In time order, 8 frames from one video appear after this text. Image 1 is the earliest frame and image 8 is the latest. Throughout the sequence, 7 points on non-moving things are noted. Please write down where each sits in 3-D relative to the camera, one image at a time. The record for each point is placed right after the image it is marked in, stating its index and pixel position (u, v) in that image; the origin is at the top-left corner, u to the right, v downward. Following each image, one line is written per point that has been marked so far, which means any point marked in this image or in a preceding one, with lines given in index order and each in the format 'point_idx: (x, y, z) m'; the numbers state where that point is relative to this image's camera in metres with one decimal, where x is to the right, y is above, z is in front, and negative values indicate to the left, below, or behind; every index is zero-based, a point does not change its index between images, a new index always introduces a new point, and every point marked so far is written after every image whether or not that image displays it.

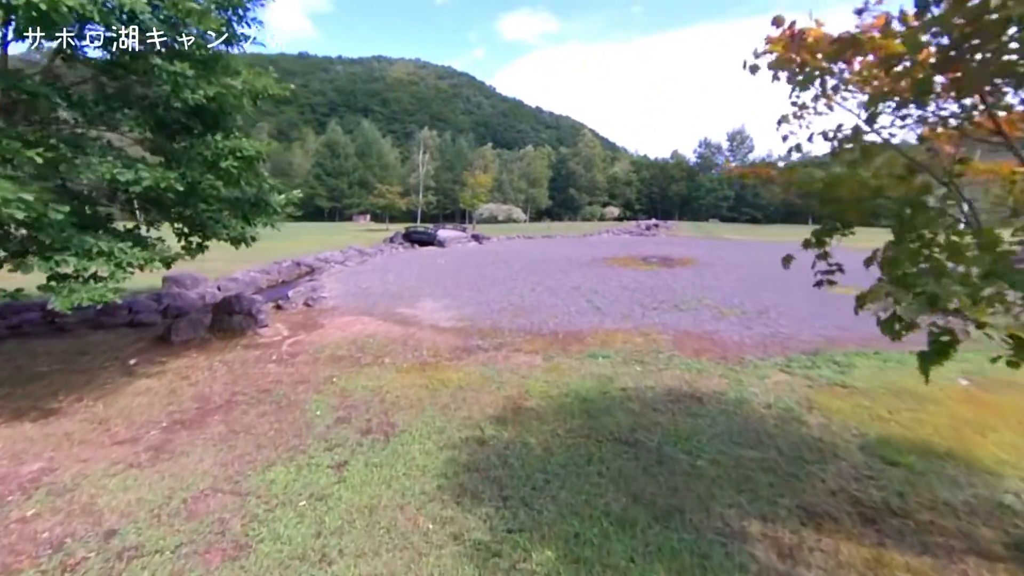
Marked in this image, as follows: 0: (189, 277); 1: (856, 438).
0: (-8.5, +0.3, +13.6) m
1: (+3.1, -1.4, +4.7) m
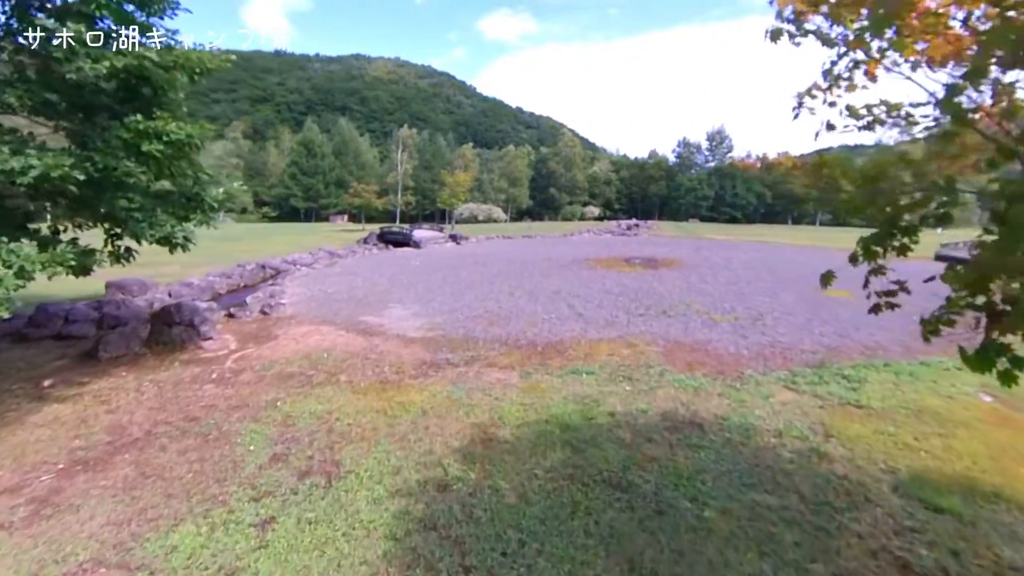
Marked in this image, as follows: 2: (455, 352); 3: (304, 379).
0: (-9.1, +0.2, +12.5) m
1: (+2.9, -1.4, +4.0) m
2: (-0.8, -0.9, +7.3) m
3: (-2.7, -1.2, +6.6) m
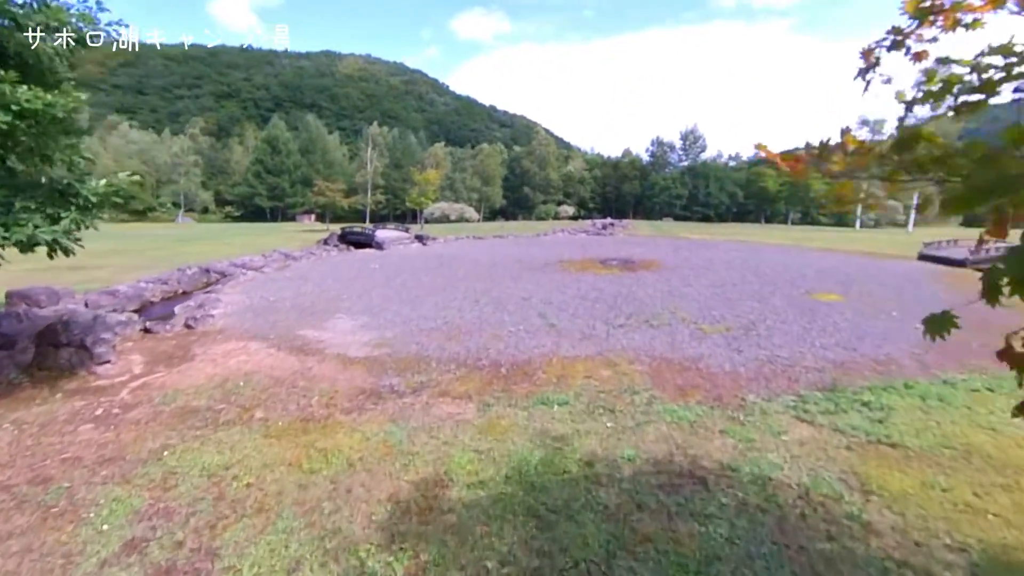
0: (-9.8, 0.0, +10.9) m
1: (+2.6, -1.6, +3.0) m
2: (-1.3, -1.0, +6.1) m
3: (-3.1, -1.3, +5.3) m
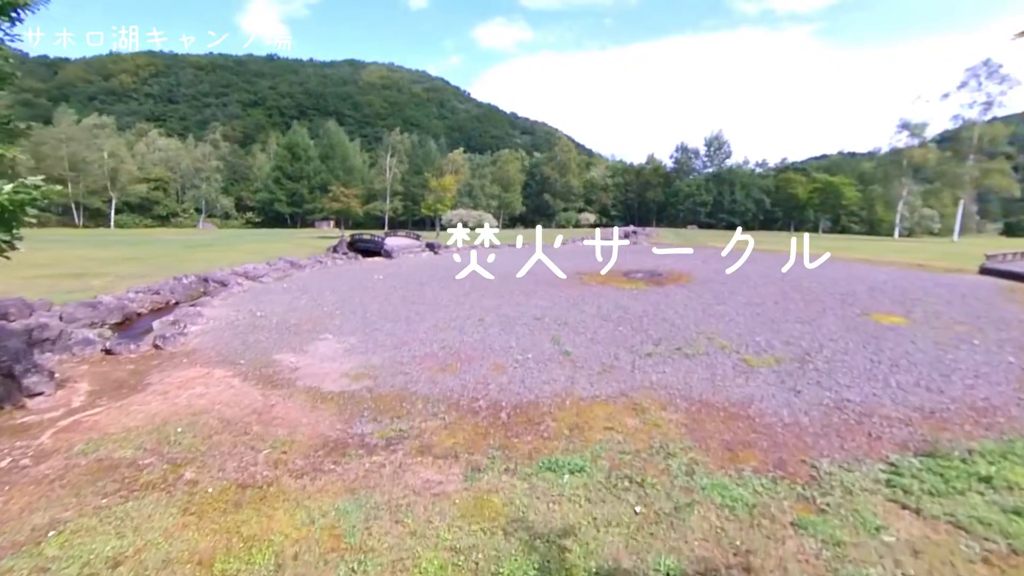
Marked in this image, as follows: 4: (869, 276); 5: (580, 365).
0: (-9.6, -0.3, +10.1) m
1: (+2.5, -1.8, +1.7) m
2: (-1.3, -1.3, +5.0) m
3: (-3.1, -1.5, +4.2) m
4: (+9.1, +0.3, +13.1) m
5: (+0.8, -0.9, +6.3) m
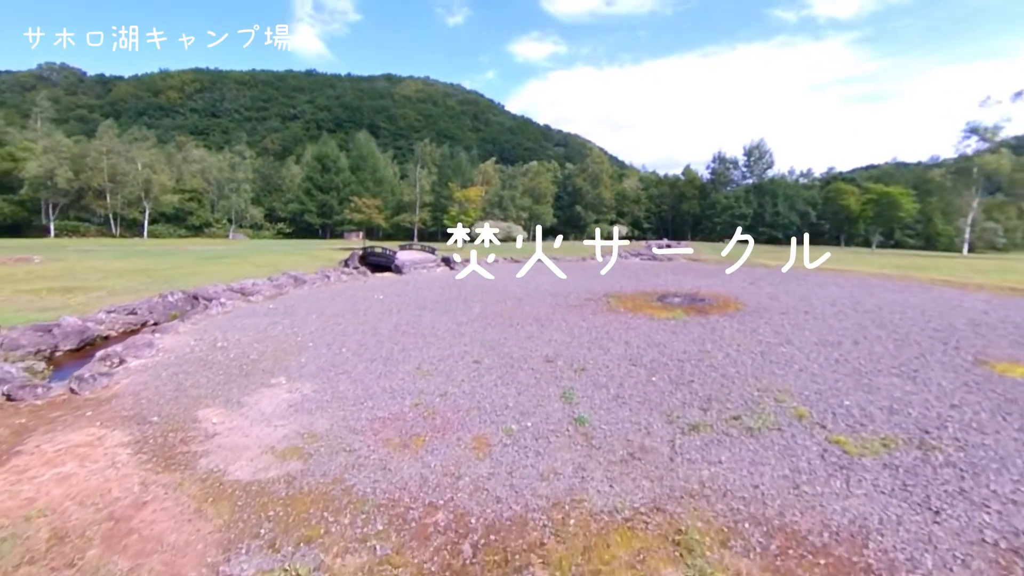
0: (-9.4, -0.6, +8.9) m
1: (+2.0, -2.1, -0.3) m
2: (-1.5, -1.6, +3.2) m
3: (-3.4, -1.8, +2.6) m
4: (+9.4, -0.4, +10.8) m
5: (+0.7, -1.4, +4.4) m
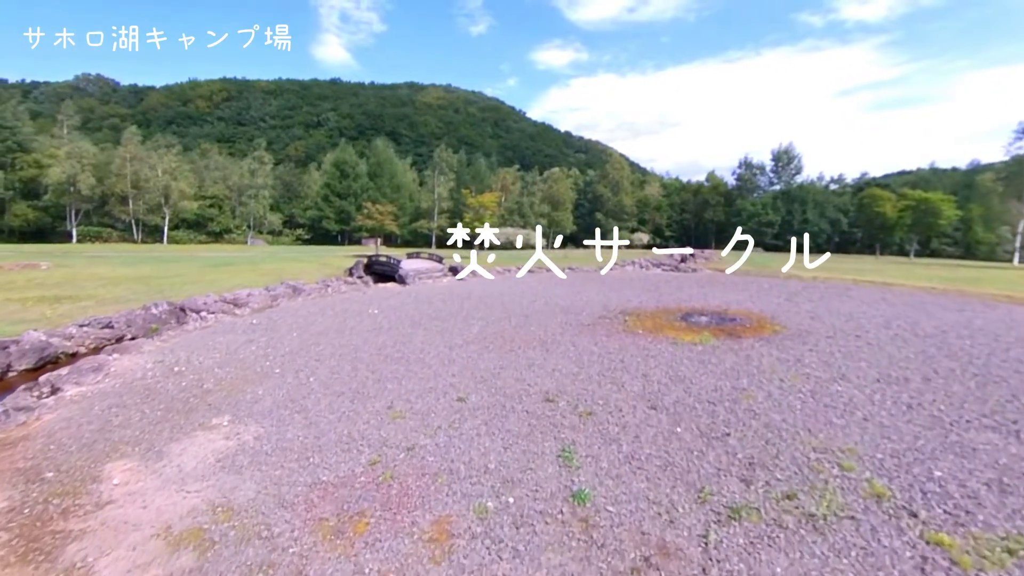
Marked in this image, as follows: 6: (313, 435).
0: (-9.4, -0.8, +8.1) m
1: (+1.7, -2.3, -1.6) m
2: (-1.7, -1.8, +2.1) m
3: (-3.6, -2.0, +1.5) m
4: (+9.5, -0.7, +9.2) m
5: (+0.6, -1.6, +3.2) m
6: (-1.9, -1.4, +5.0) m
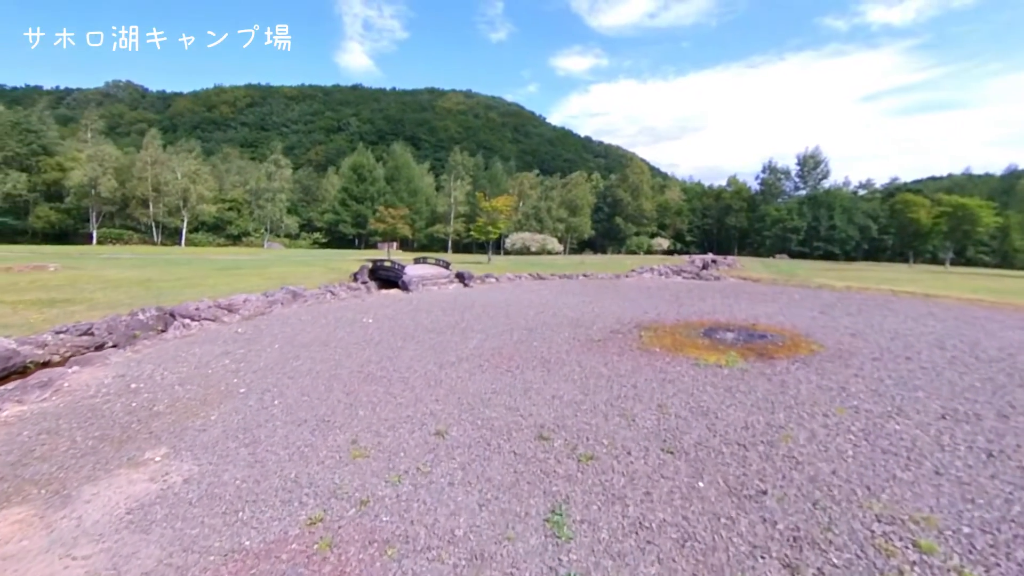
0: (-9.5, -0.9, +7.5) m
1: (+1.3, -2.3, -2.5) m
2: (-1.9, -1.9, +1.2) m
3: (-3.9, -2.0, +0.7) m
4: (+9.5, -1.0, +8.0) m
5: (+0.3, -1.7, +2.3) m
6: (-2.0, -1.5, +4.1) m
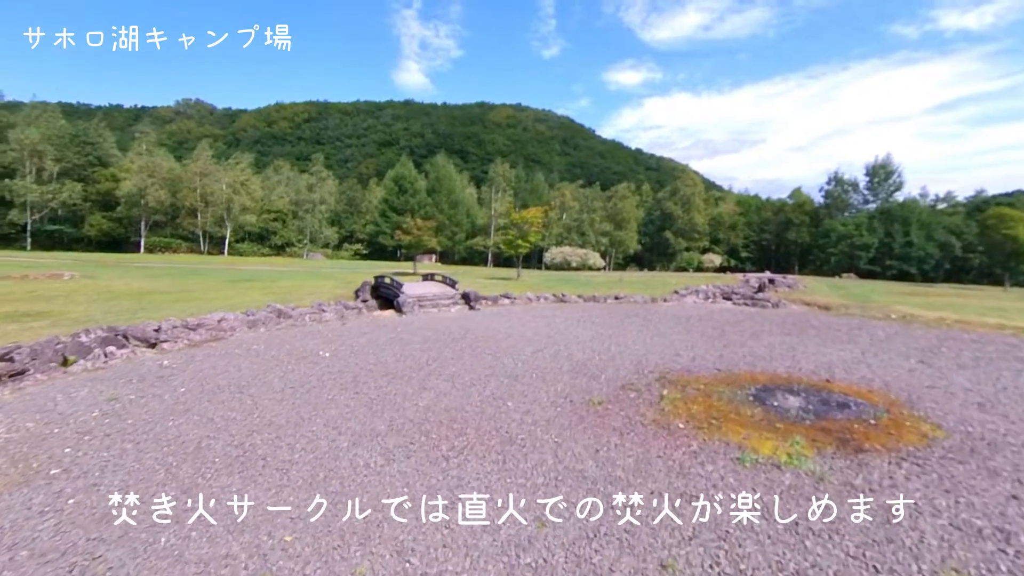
0: (-9.9, -1.1, +6.1) m
1: (-0.1, -2.5, -4.9) m
2: (-3.0, -2.1, -0.8) m
3: (-5.0, -2.2, -1.1) m
4: (+9.0, -1.6, +4.9) m
5: (-0.6, -1.9, 0.0) m
6: (-2.8, -1.8, +2.1) m
